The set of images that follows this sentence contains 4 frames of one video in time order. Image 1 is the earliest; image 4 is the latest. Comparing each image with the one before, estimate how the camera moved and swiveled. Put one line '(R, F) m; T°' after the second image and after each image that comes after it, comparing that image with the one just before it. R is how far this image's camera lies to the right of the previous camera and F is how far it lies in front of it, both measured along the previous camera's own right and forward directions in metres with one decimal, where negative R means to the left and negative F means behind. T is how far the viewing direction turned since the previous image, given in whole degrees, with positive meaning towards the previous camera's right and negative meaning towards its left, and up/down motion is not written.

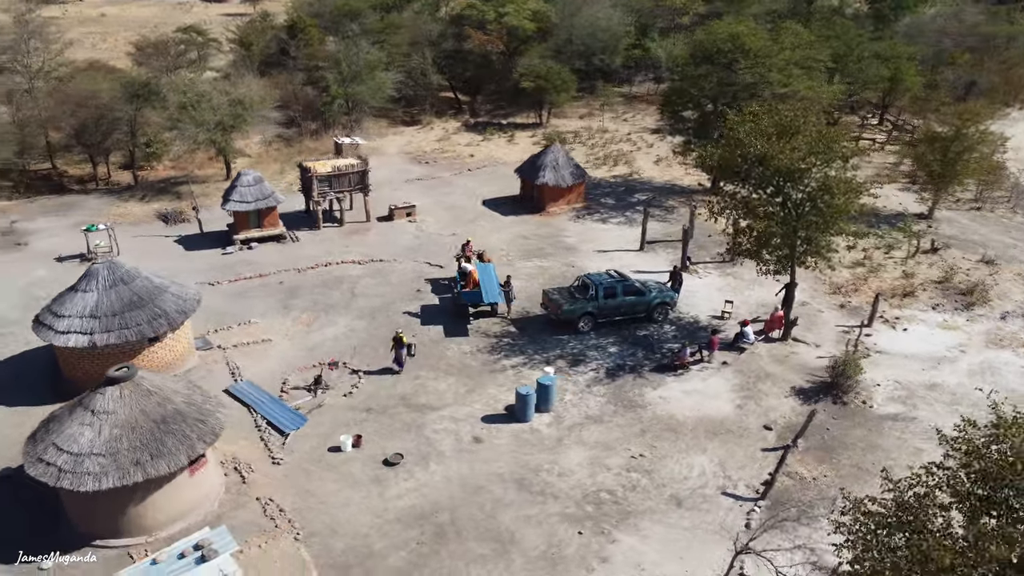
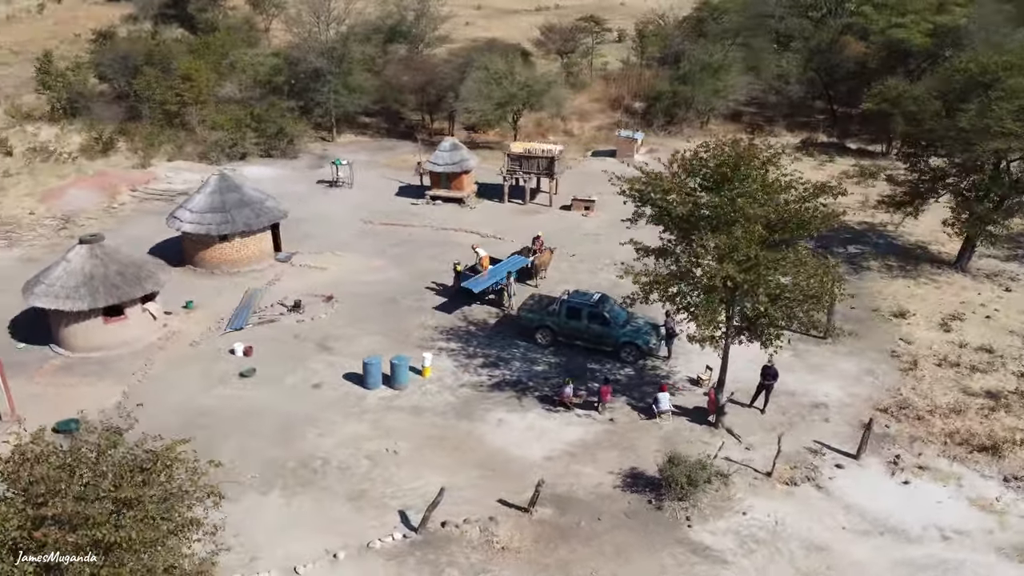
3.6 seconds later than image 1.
(+16.3, +5.4) m; -37°
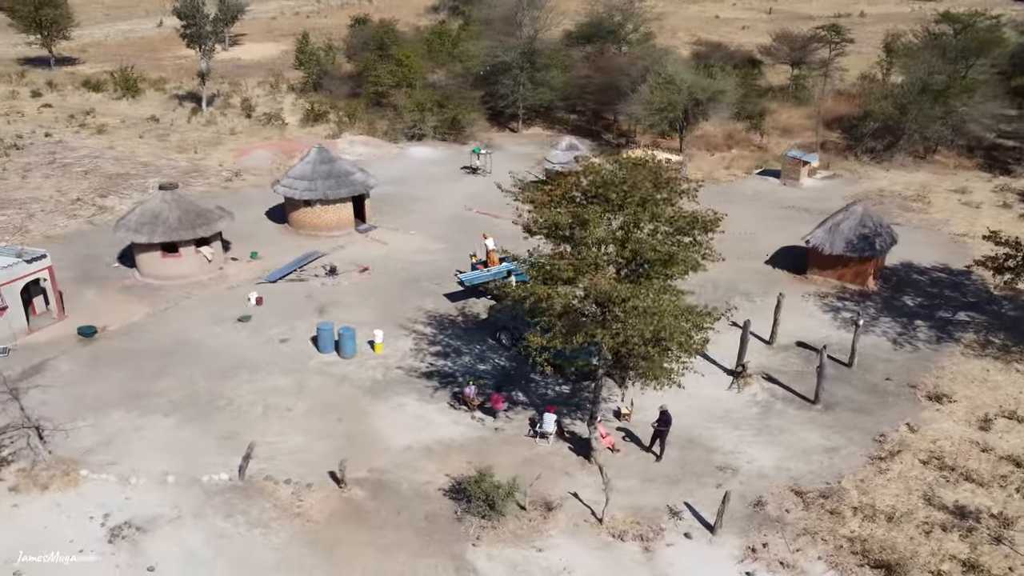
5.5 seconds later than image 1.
(+10.2, +1.9) m; -22°
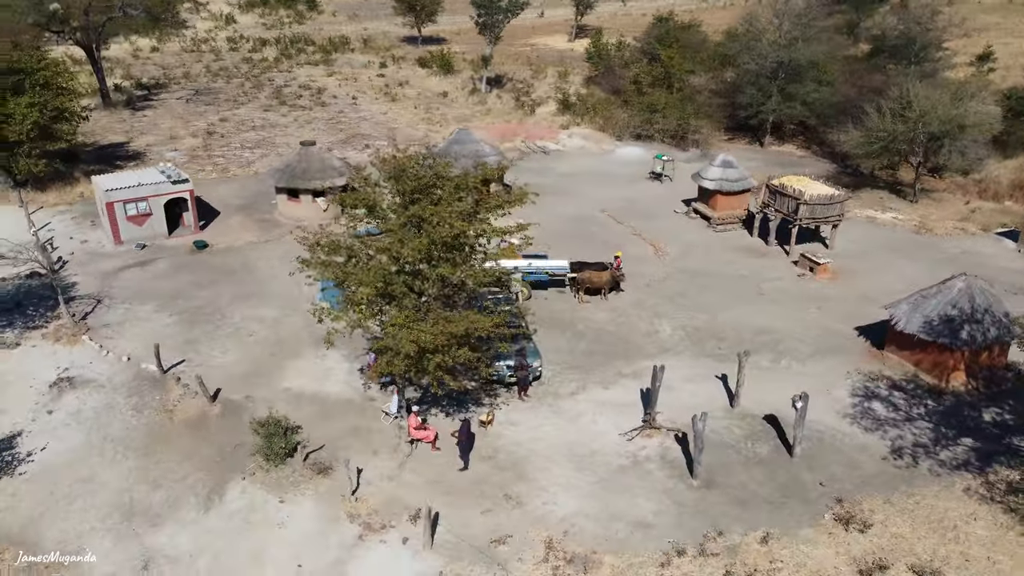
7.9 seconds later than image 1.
(+13.0, +3.2) m; -28°
